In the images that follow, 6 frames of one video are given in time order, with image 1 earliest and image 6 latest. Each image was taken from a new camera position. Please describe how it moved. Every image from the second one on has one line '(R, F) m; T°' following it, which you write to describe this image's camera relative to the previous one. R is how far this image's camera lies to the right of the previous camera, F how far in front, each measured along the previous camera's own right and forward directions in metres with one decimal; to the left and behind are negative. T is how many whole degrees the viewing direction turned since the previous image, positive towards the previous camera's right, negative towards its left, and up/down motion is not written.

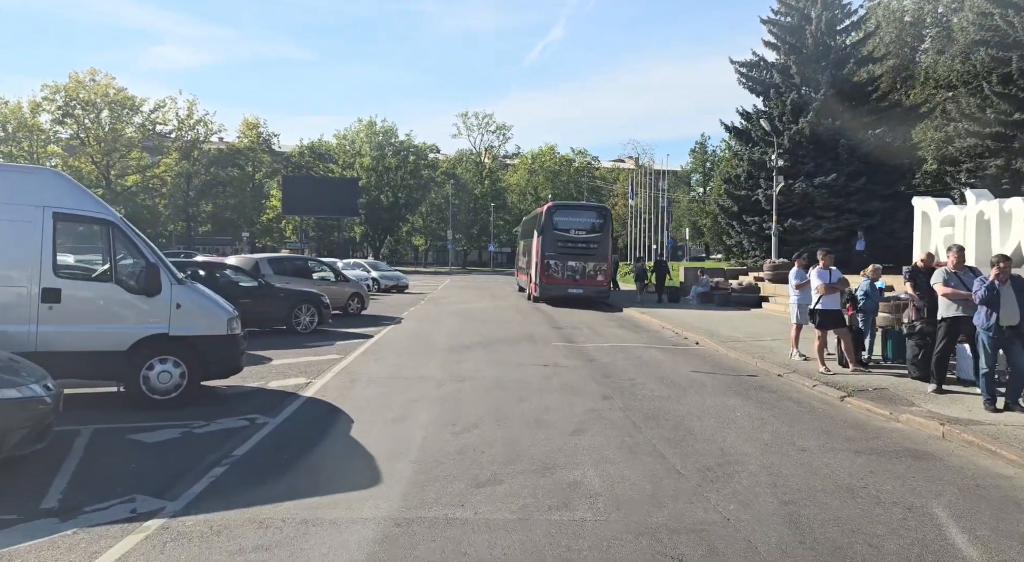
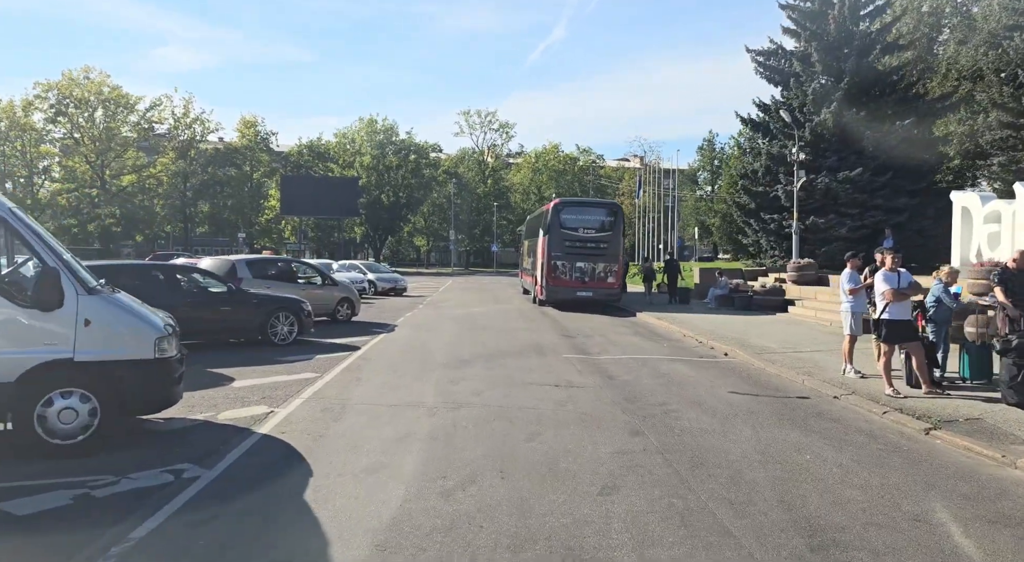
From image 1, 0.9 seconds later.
(0.0, +1.8) m; 0°
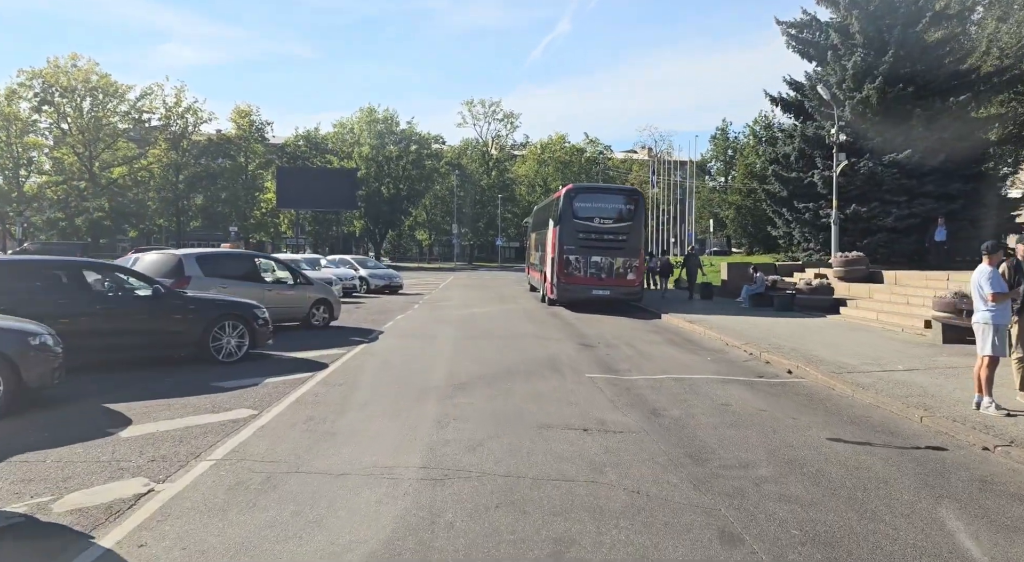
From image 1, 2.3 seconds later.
(-0.1, +3.0) m; 0°
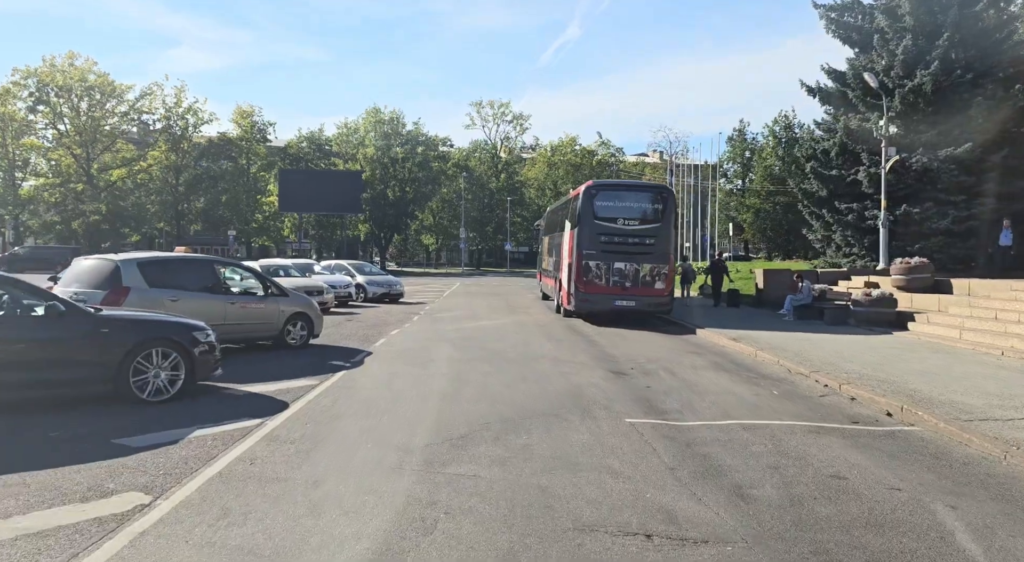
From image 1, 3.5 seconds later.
(-0.1, +2.6) m; -1°
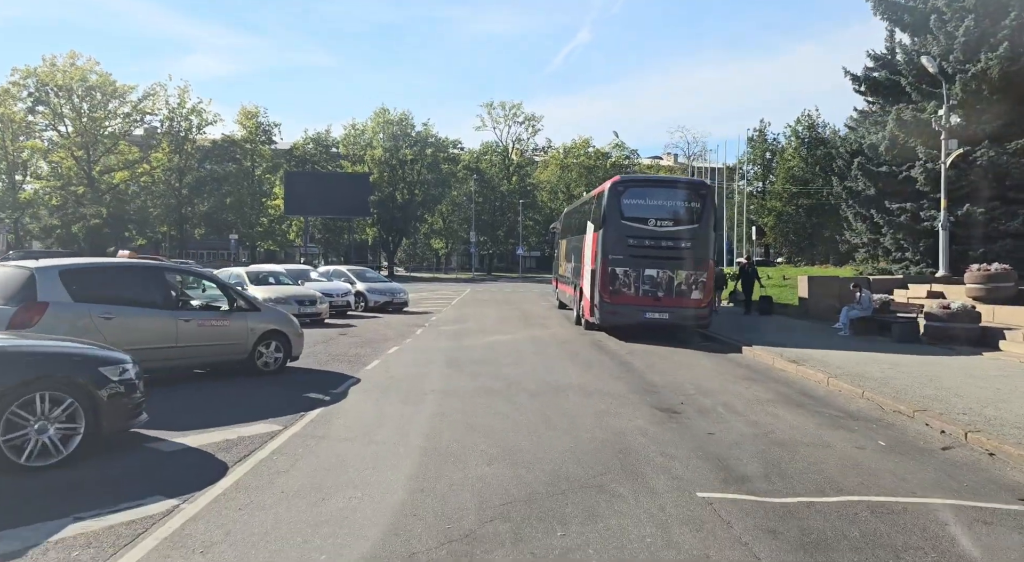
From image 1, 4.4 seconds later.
(-0.1, +2.4) m; -1°
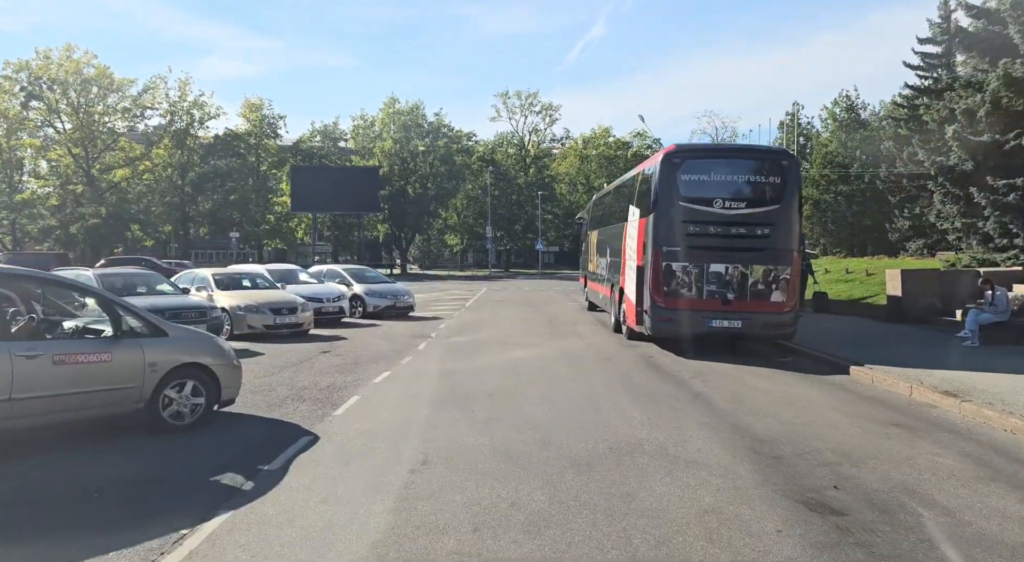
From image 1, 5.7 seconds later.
(-0.2, +3.8) m; -1°
